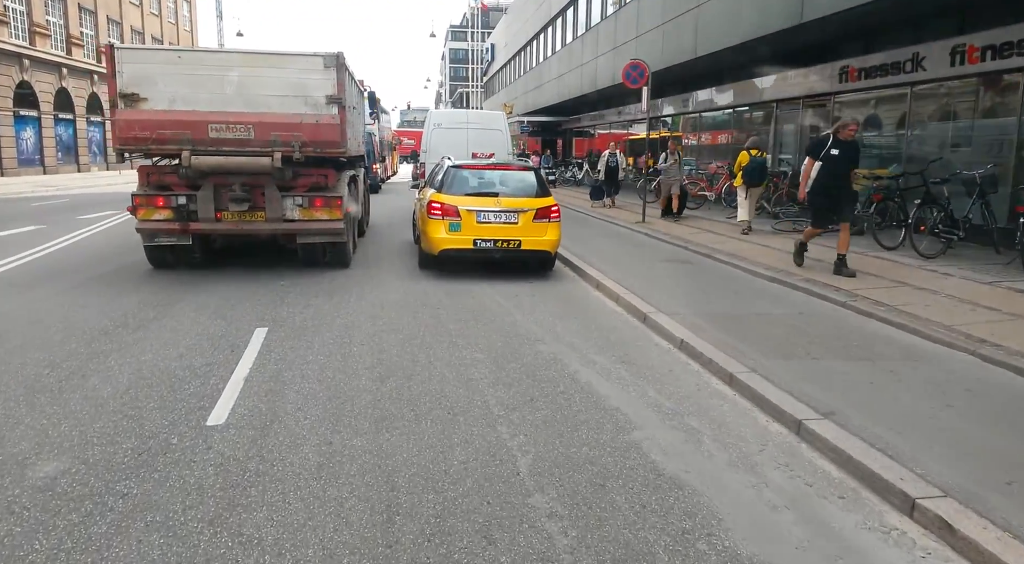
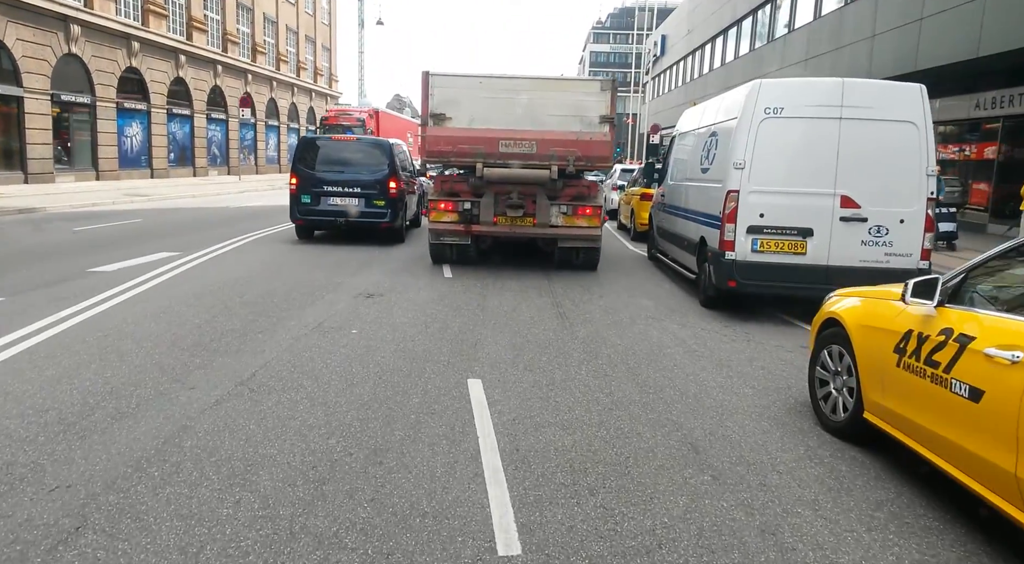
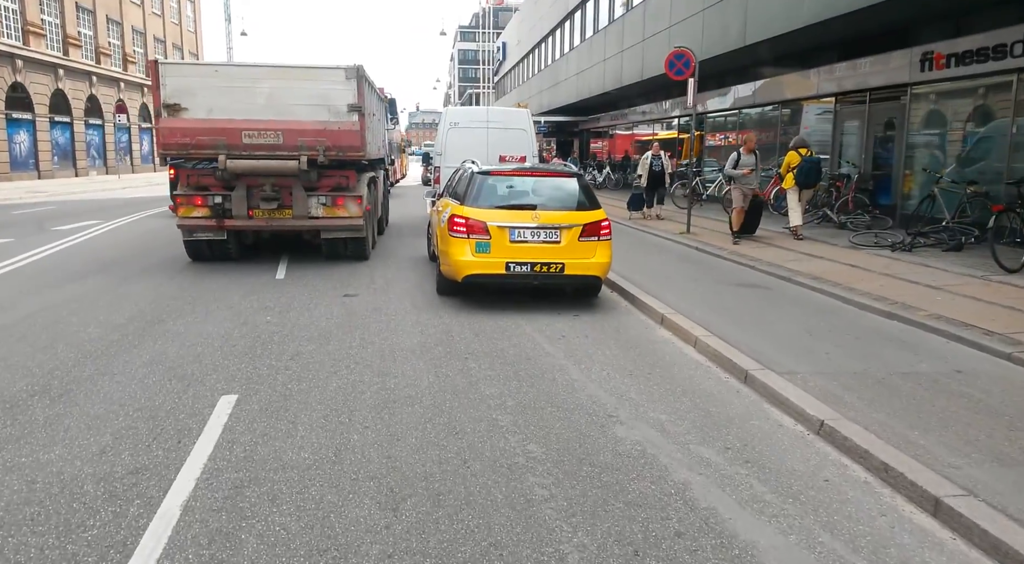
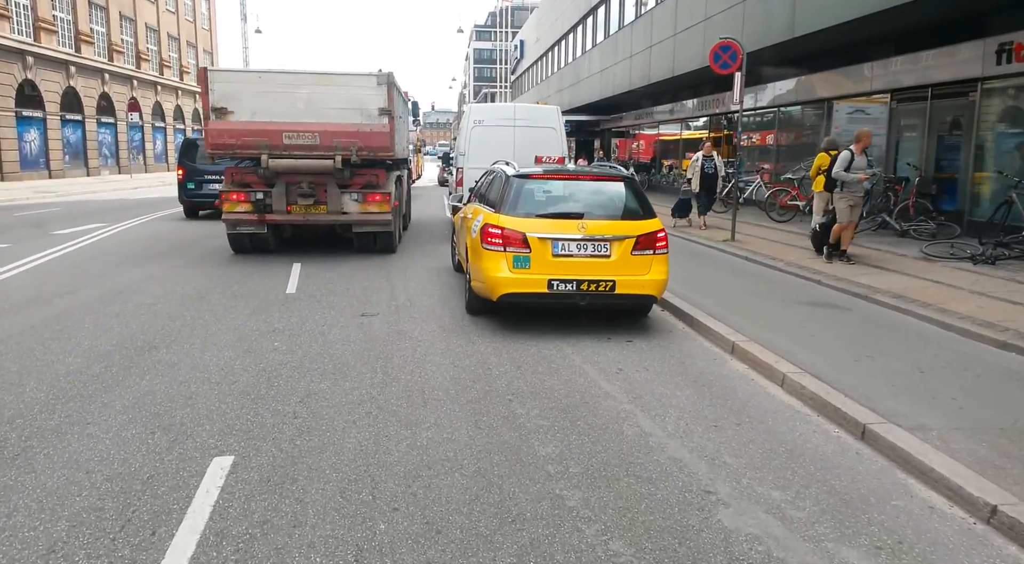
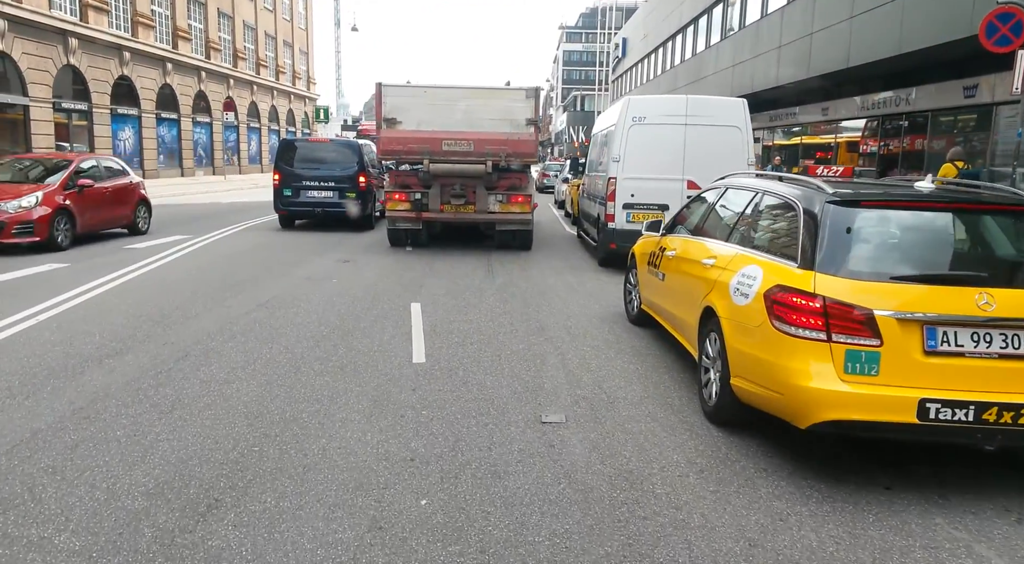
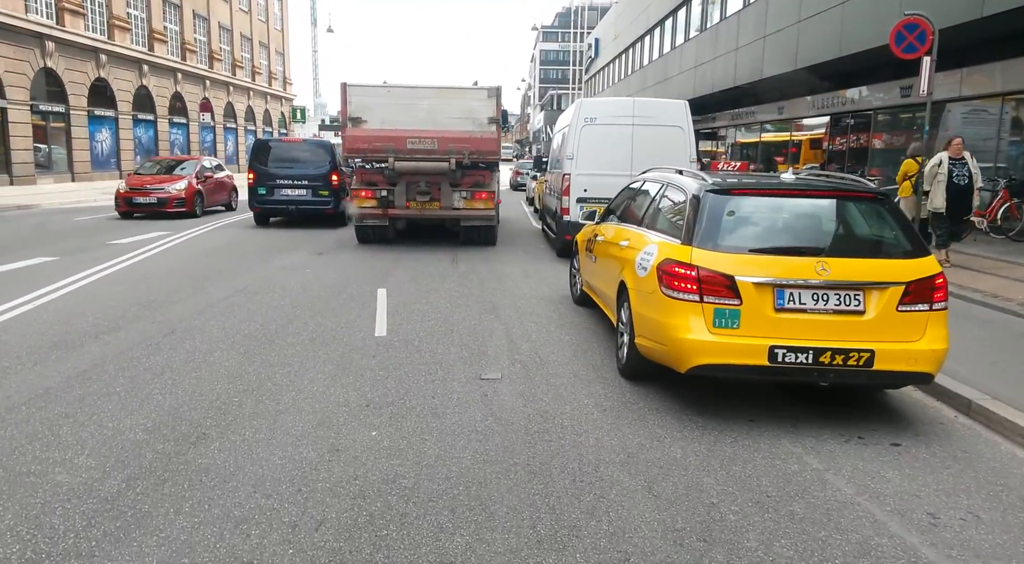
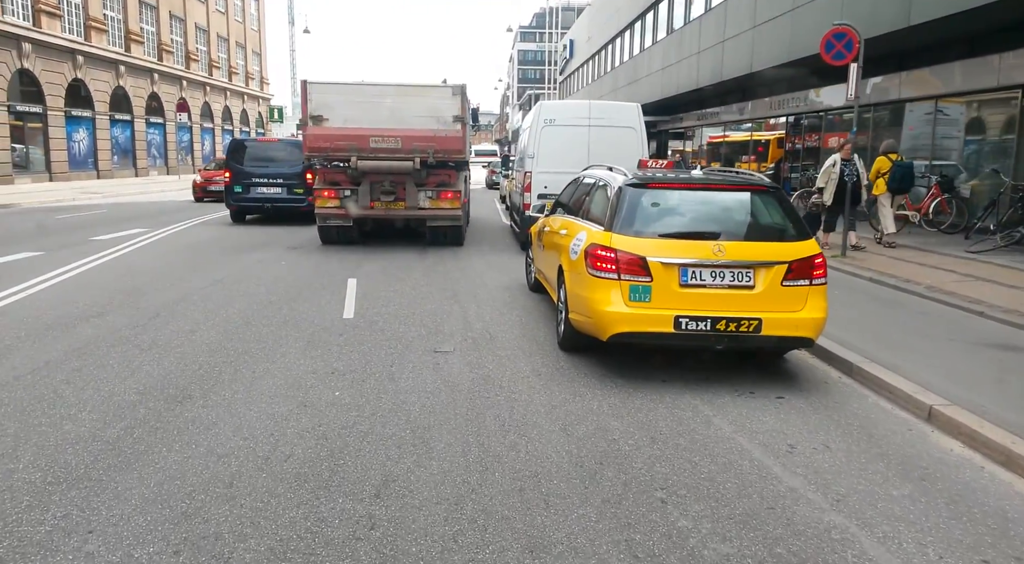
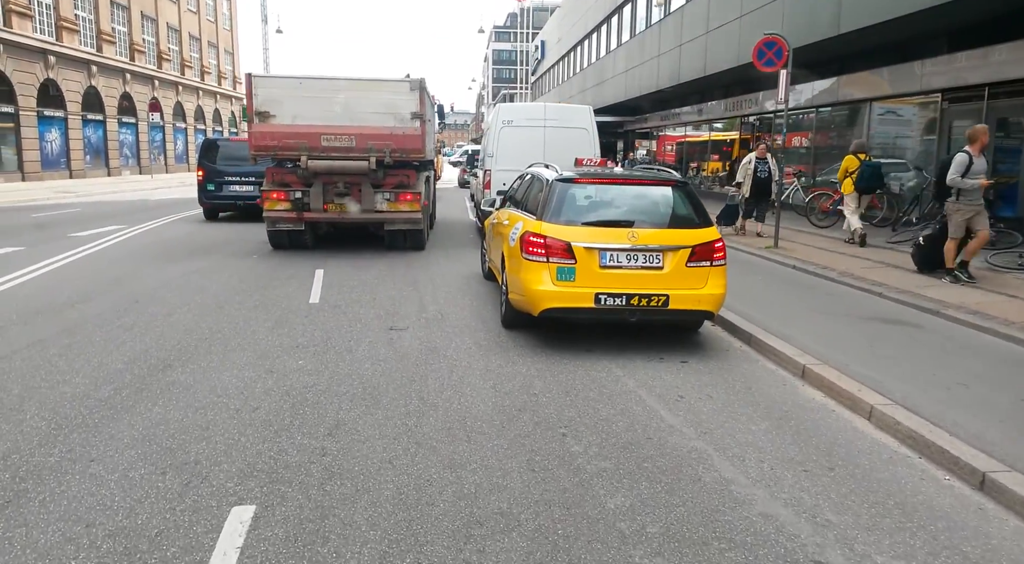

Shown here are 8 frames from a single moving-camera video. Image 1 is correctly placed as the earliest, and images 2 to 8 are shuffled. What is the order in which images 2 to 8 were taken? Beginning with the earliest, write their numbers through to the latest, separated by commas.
3, 4, 8, 7, 6, 5, 2
